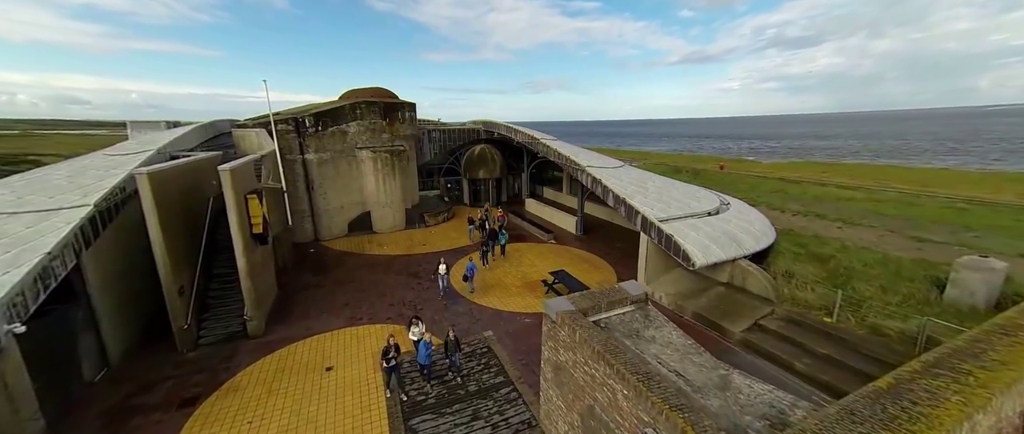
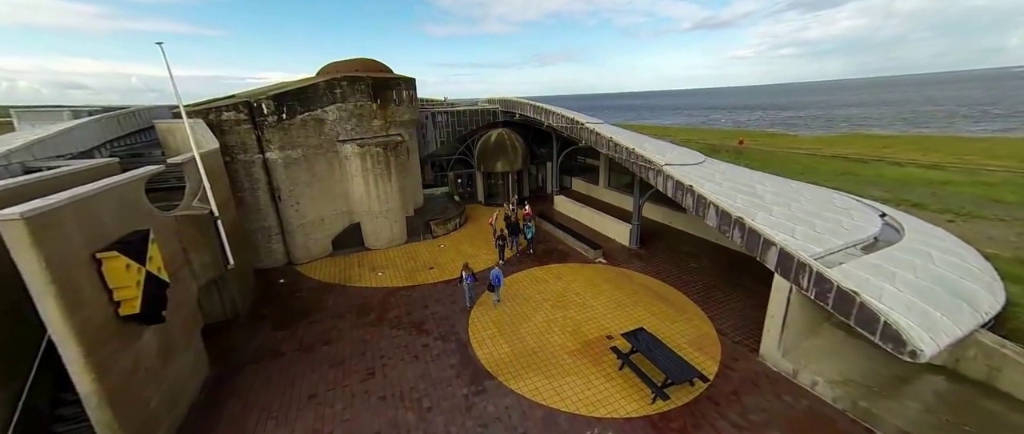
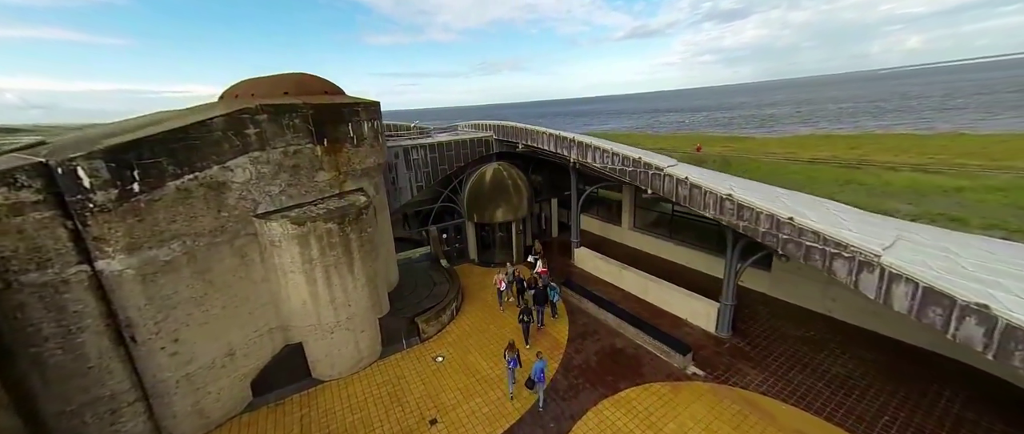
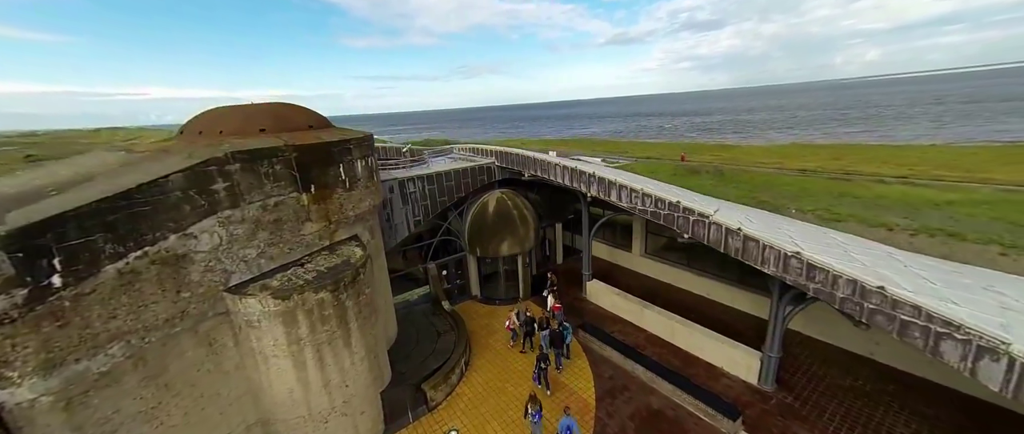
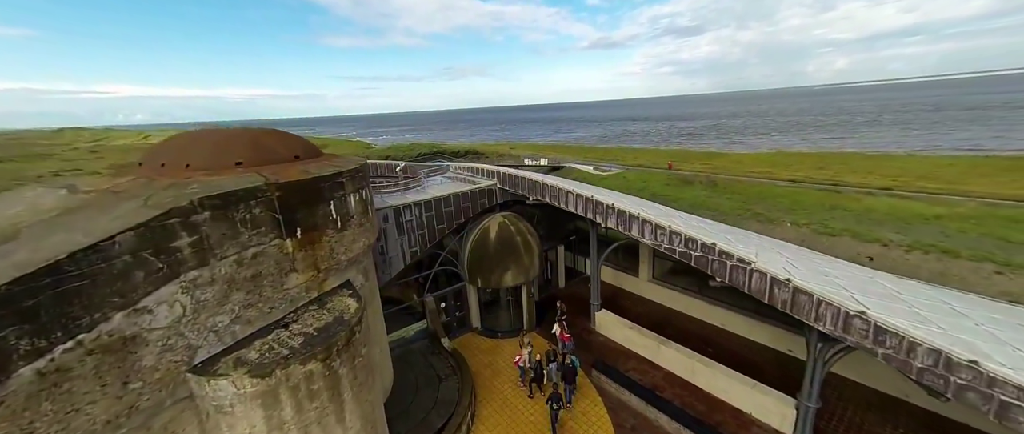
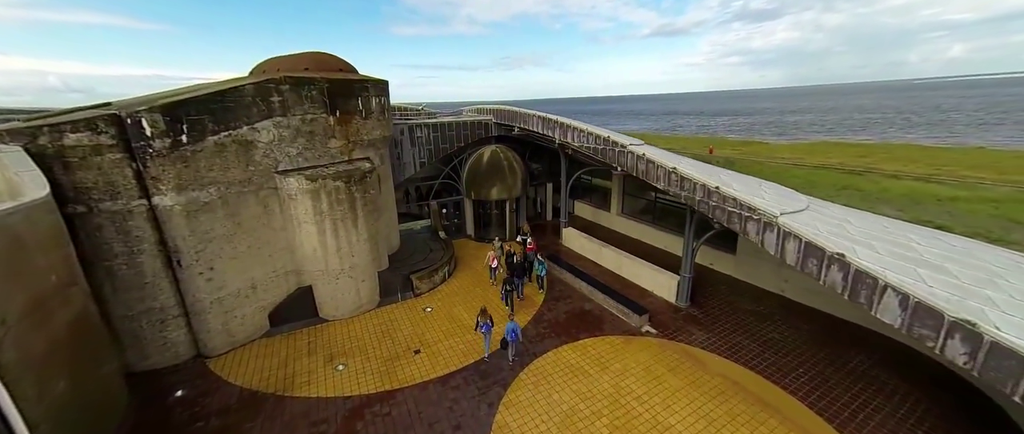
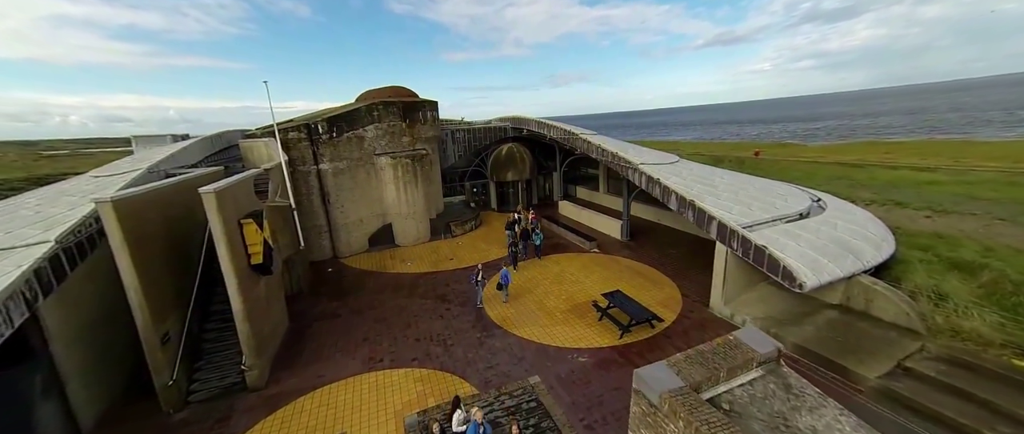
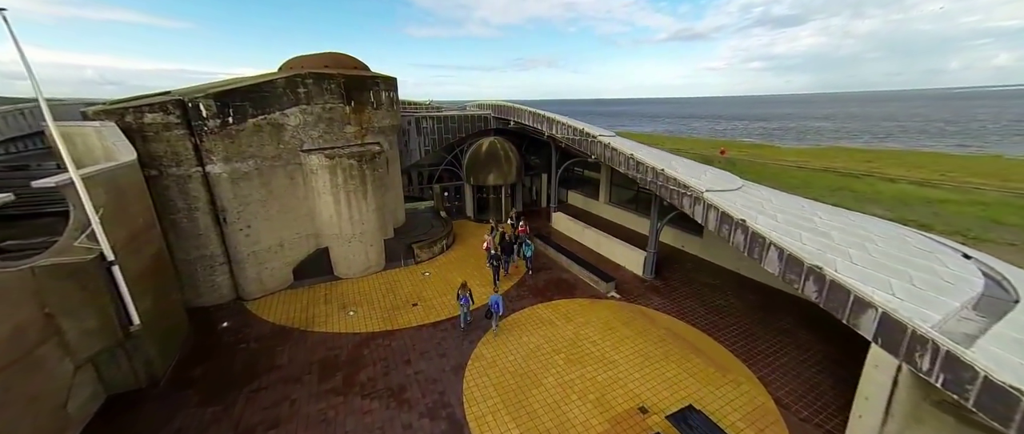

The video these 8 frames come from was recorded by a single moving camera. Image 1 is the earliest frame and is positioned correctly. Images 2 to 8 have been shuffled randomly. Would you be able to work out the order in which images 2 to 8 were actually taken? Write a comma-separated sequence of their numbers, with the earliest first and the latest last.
7, 2, 8, 6, 3, 4, 5
